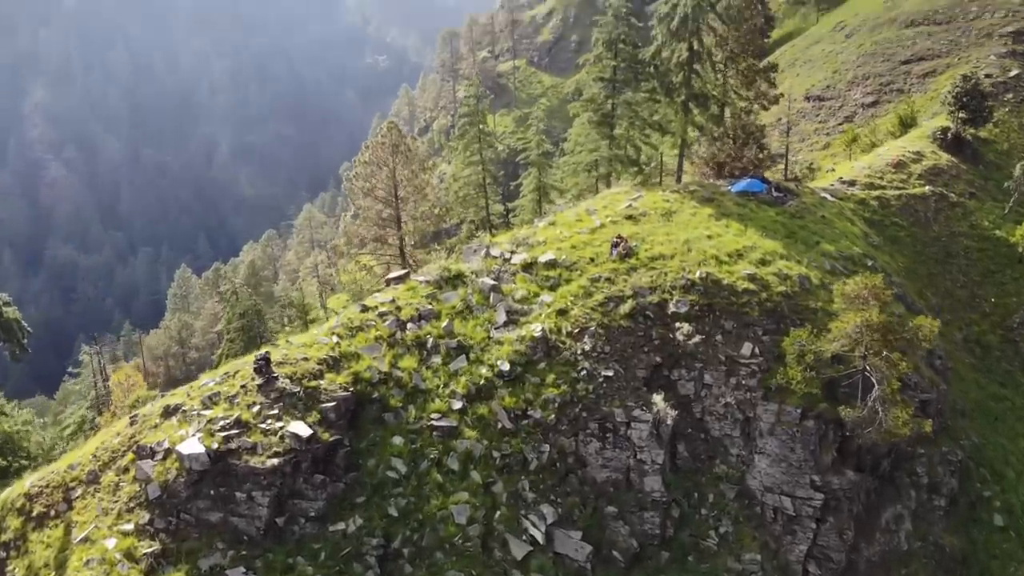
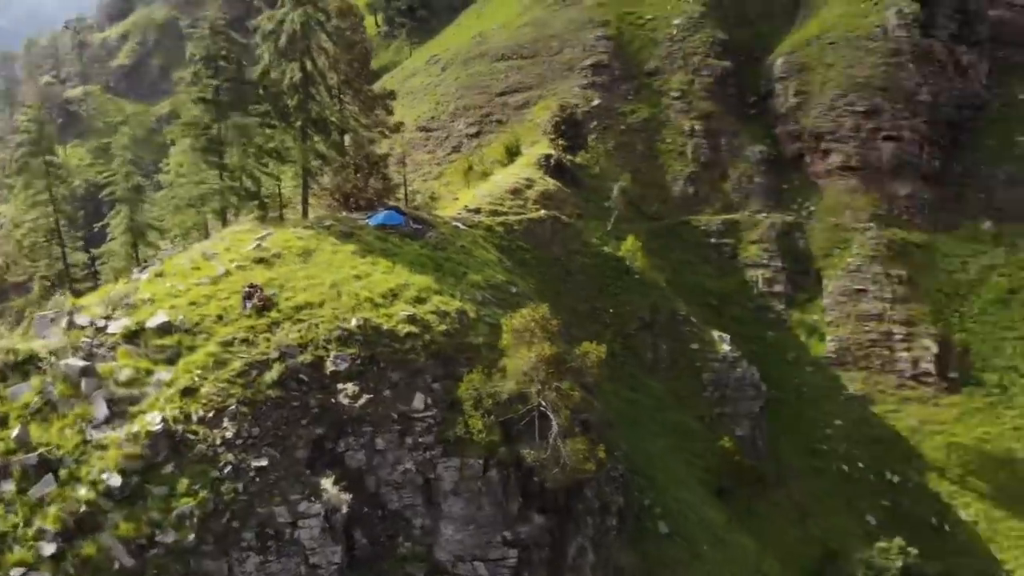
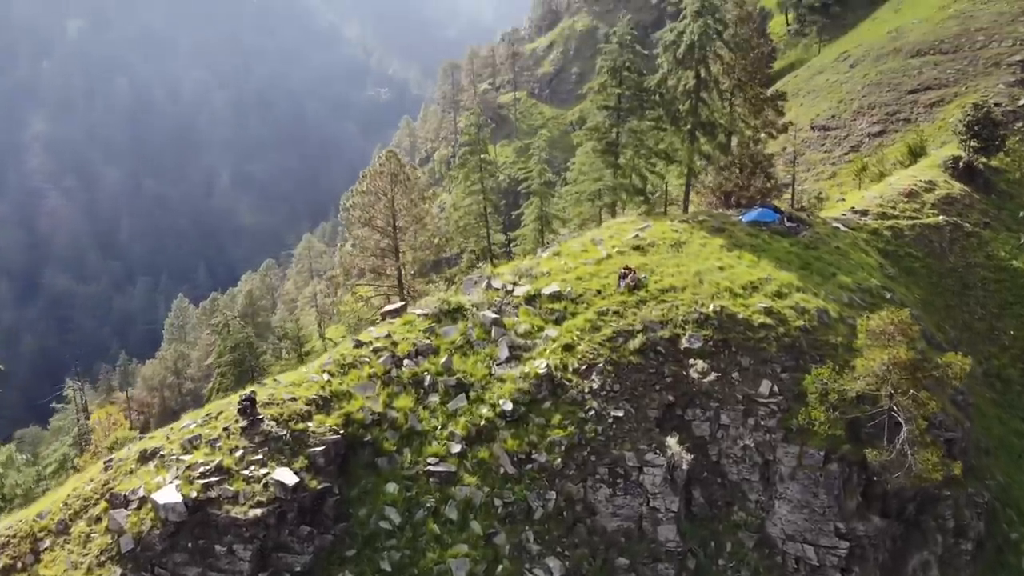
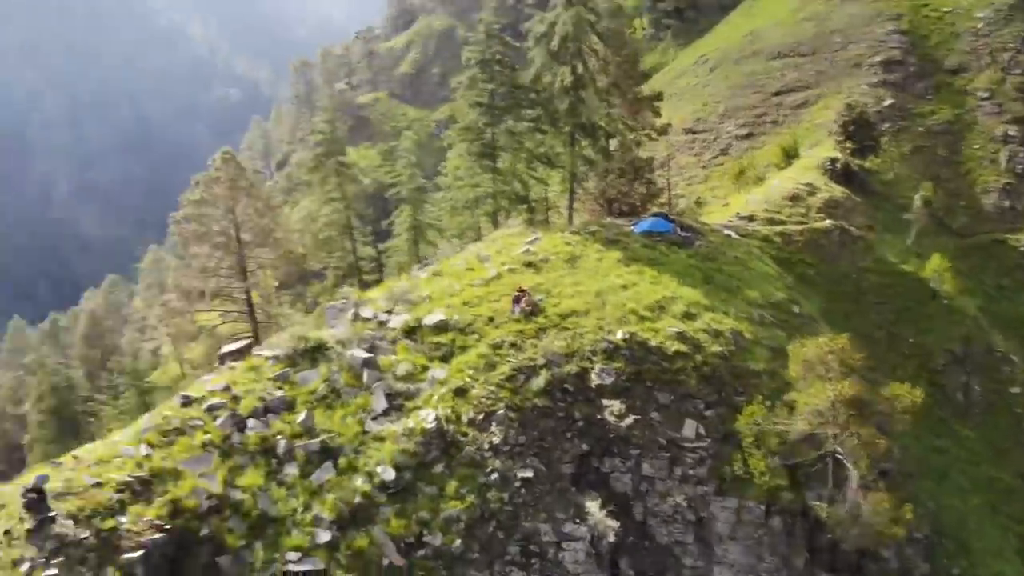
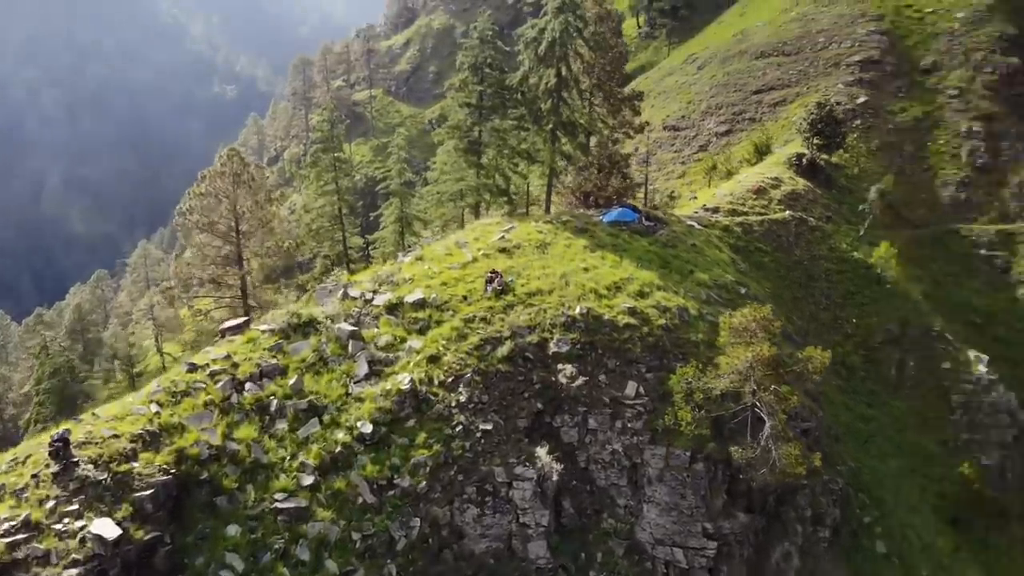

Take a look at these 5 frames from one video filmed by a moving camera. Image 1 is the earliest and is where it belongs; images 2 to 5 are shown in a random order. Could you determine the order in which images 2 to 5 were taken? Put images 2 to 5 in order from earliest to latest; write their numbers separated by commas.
3, 5, 2, 4
